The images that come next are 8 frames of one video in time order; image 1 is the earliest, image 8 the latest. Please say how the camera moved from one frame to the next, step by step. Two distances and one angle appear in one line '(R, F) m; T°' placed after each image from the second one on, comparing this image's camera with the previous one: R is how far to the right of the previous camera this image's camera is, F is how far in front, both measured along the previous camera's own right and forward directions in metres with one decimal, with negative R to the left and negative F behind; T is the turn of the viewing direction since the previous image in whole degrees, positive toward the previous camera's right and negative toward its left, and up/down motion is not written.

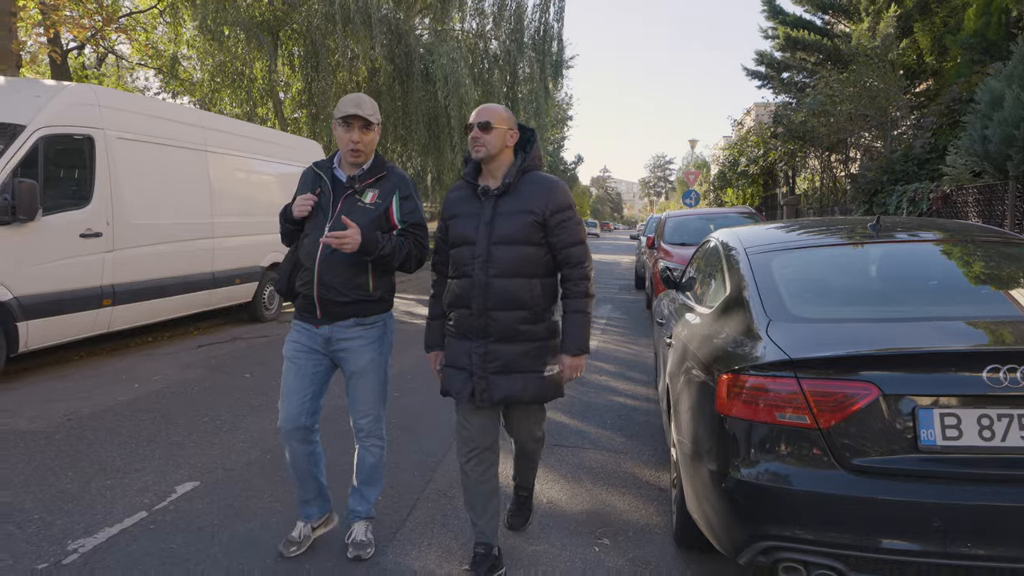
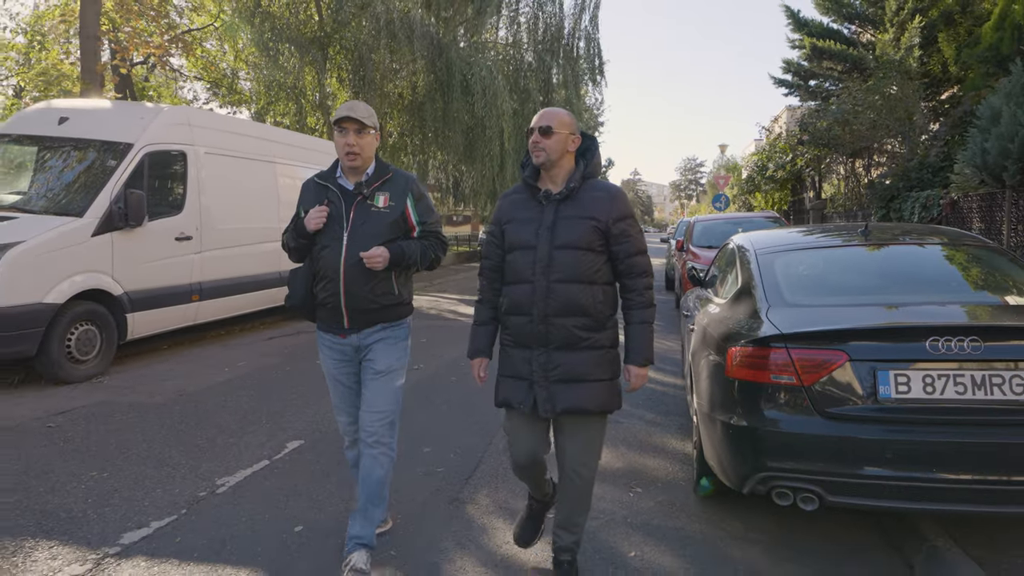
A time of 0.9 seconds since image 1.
(-0.1, -0.8) m; -2°
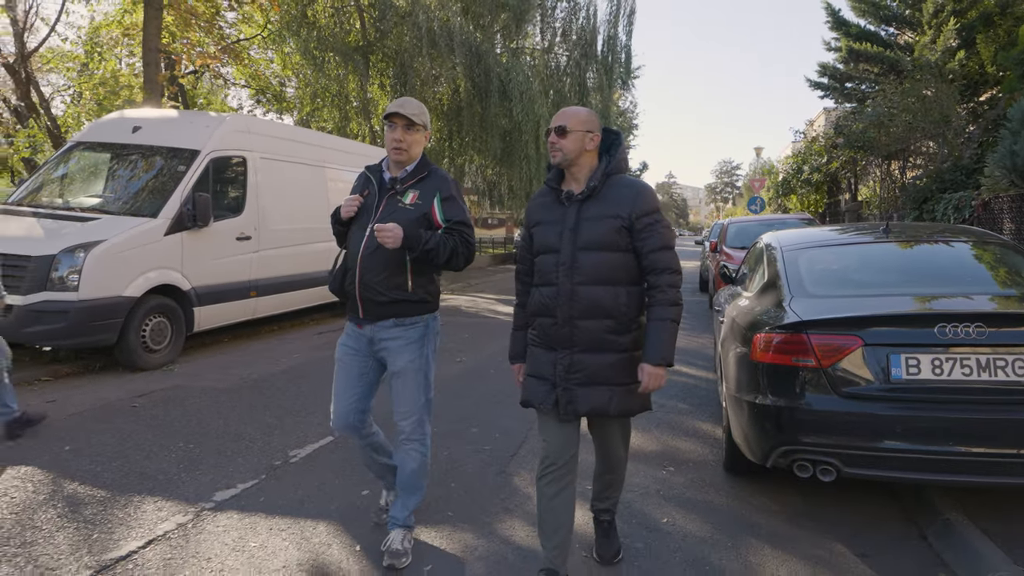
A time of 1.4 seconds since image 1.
(-0.1, -0.4) m; -3°
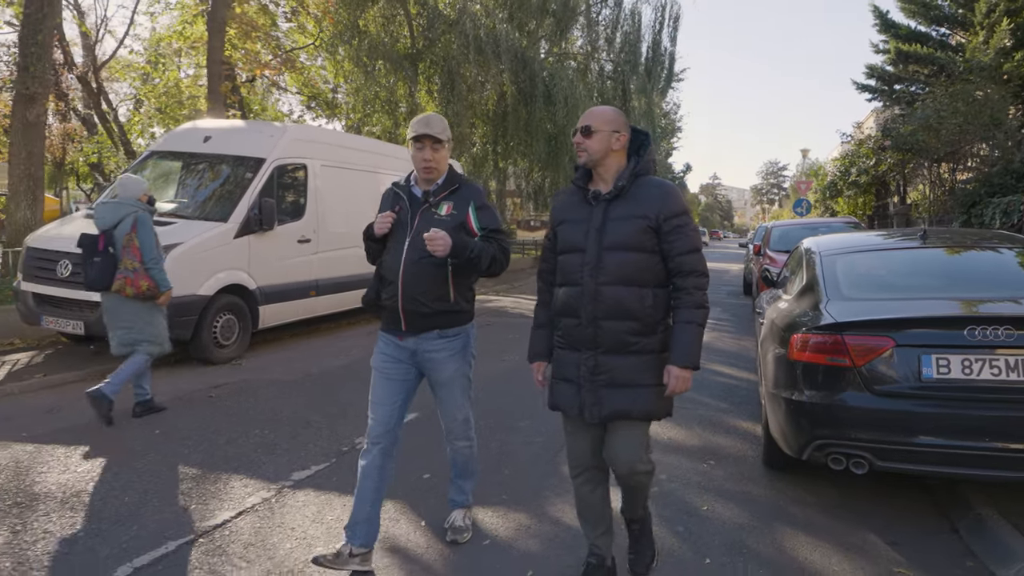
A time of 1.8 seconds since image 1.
(-0.1, -0.3) m; -3°
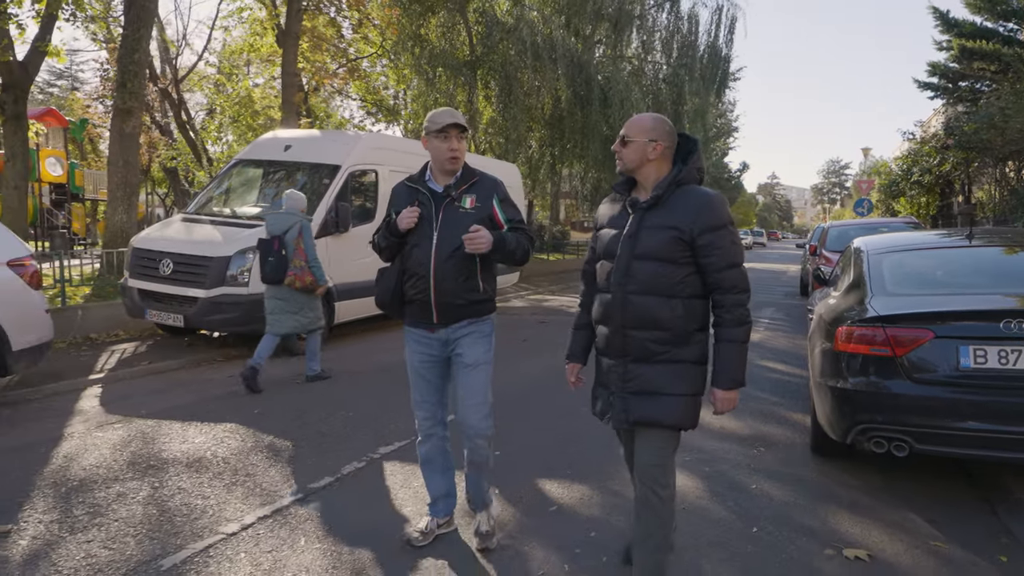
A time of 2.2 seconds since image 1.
(-0.1, -0.5) m; -4°
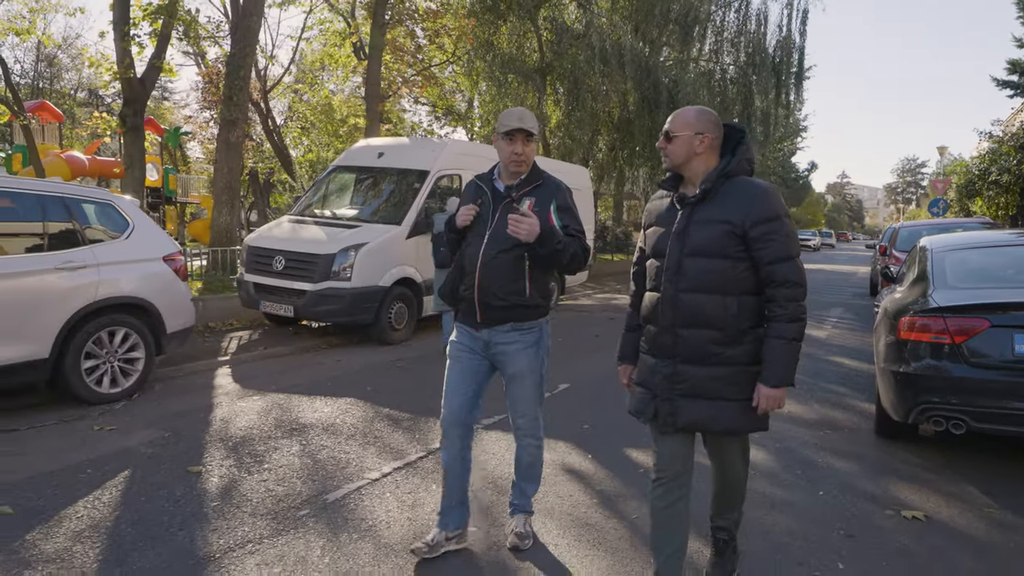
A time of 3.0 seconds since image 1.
(-0.2, -0.7) m; -5°
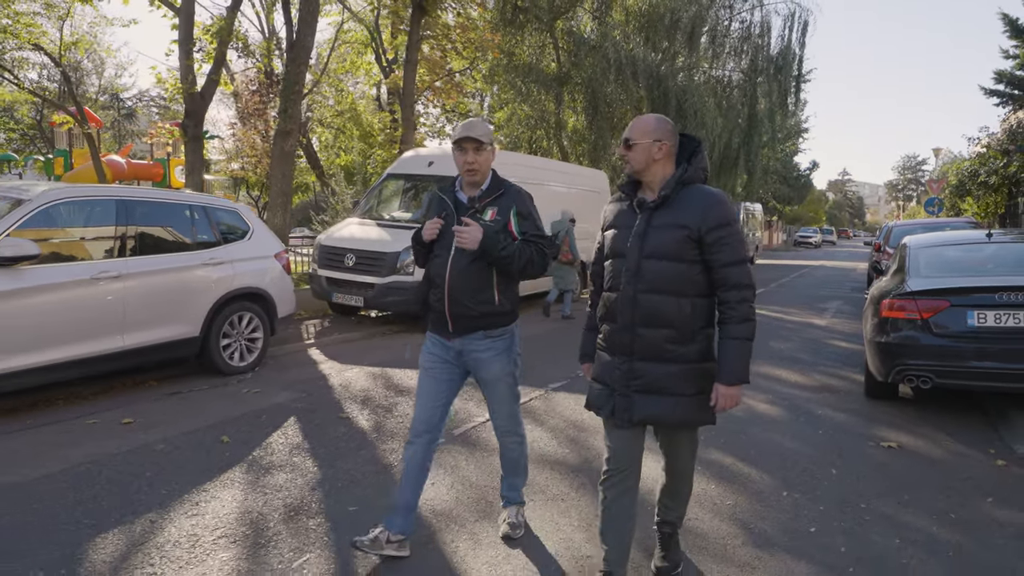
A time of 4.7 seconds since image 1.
(-0.6, -1.3) m; 0°
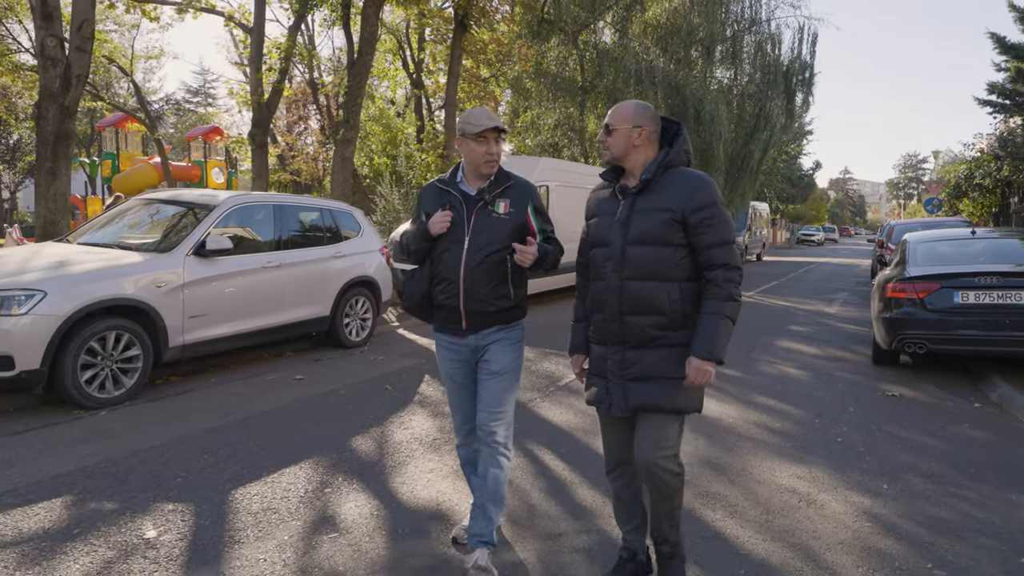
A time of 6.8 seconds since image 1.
(-0.9, -1.6) m; 0°
